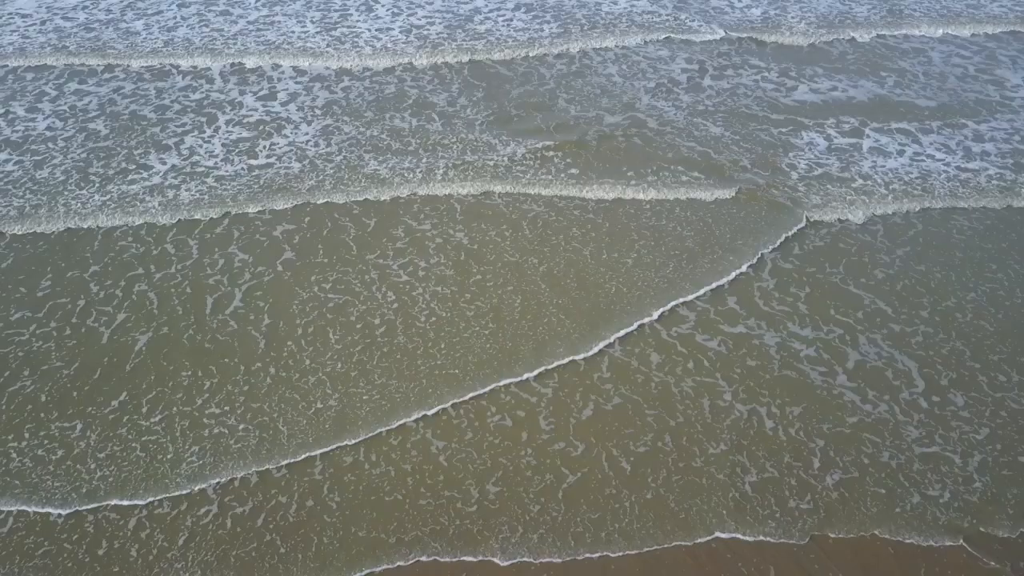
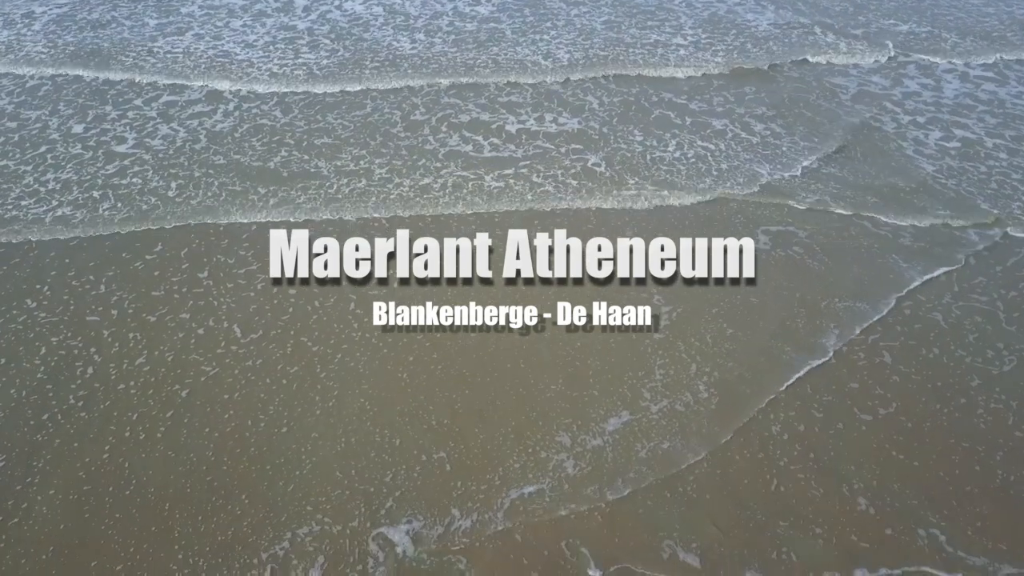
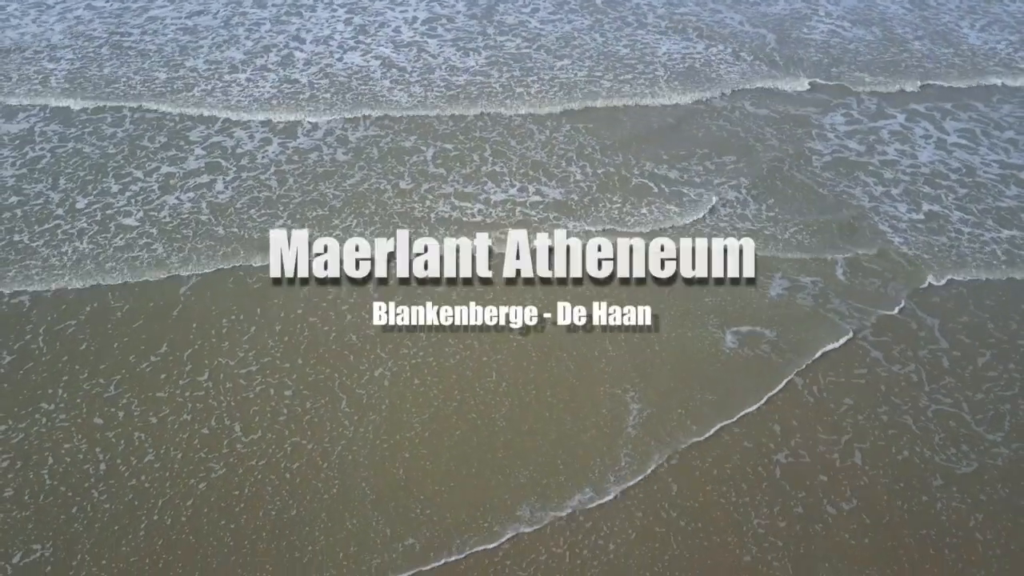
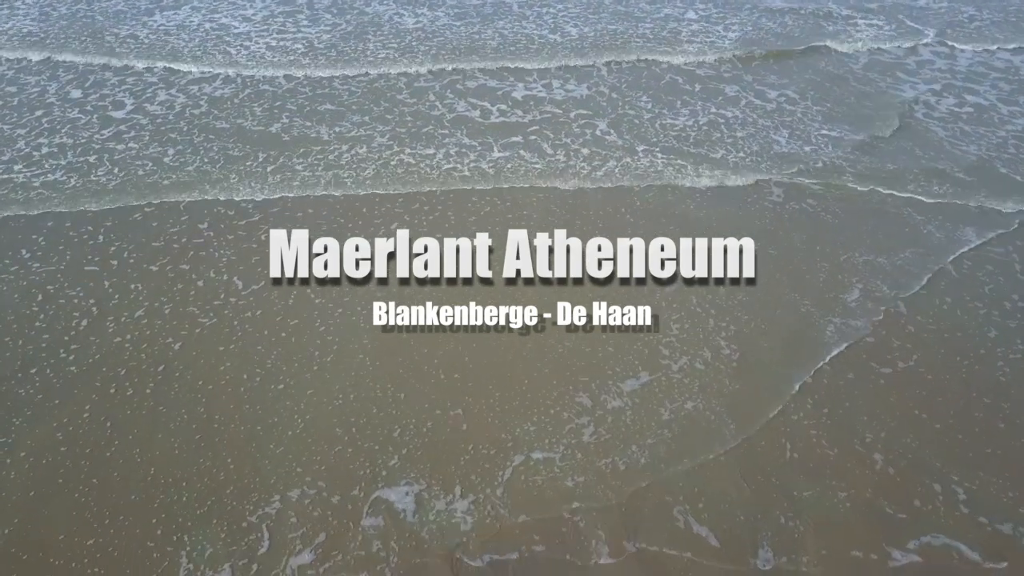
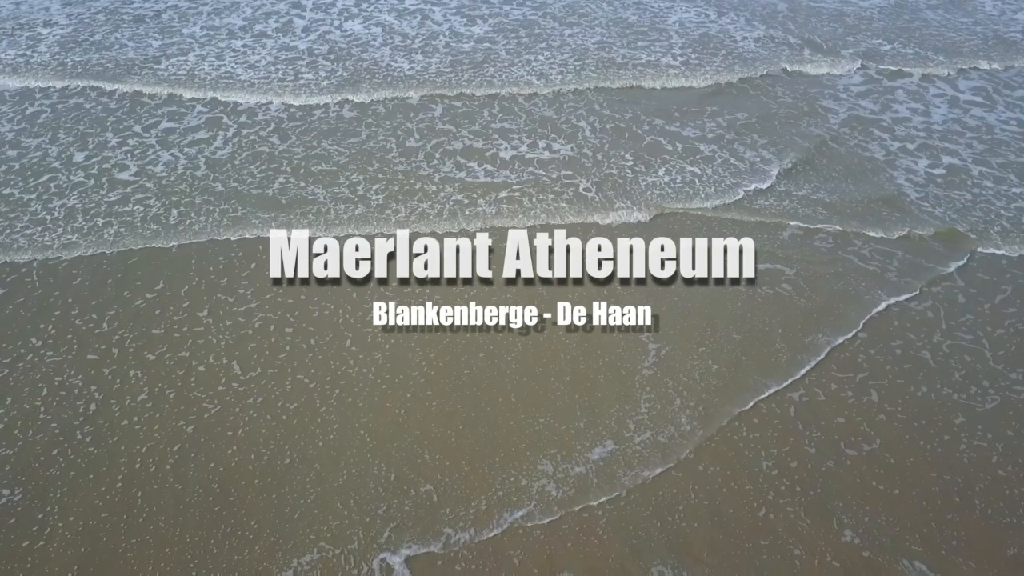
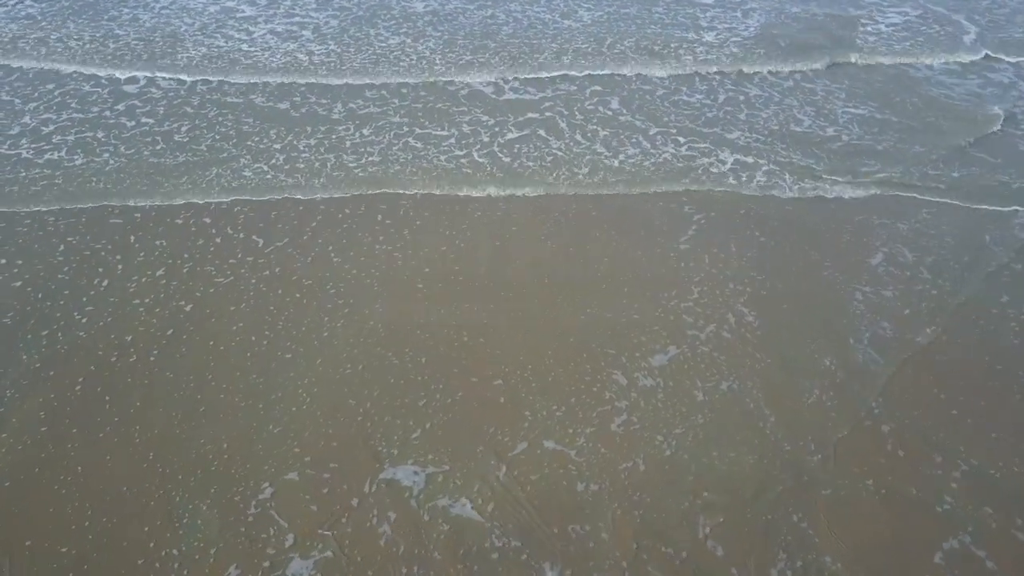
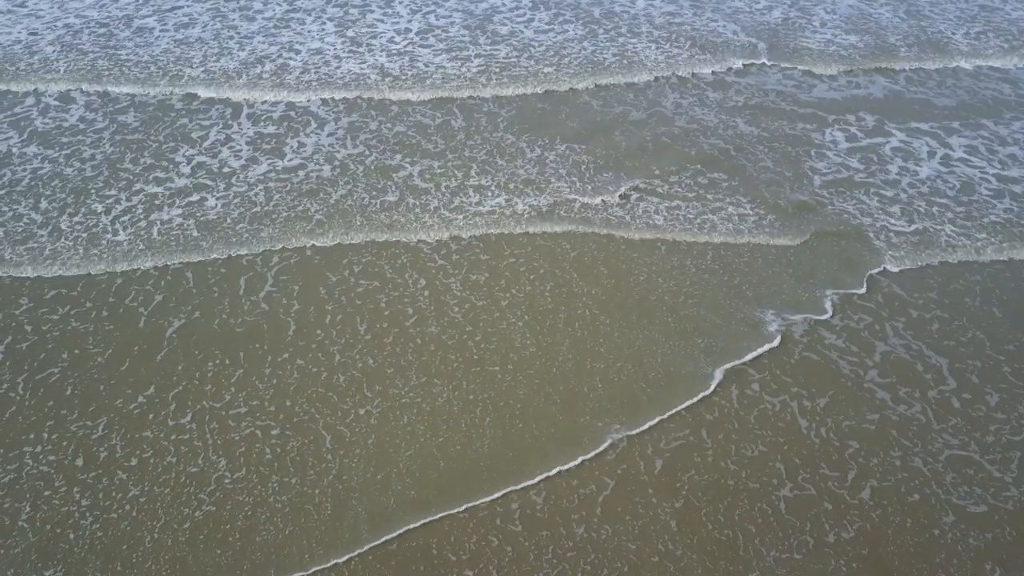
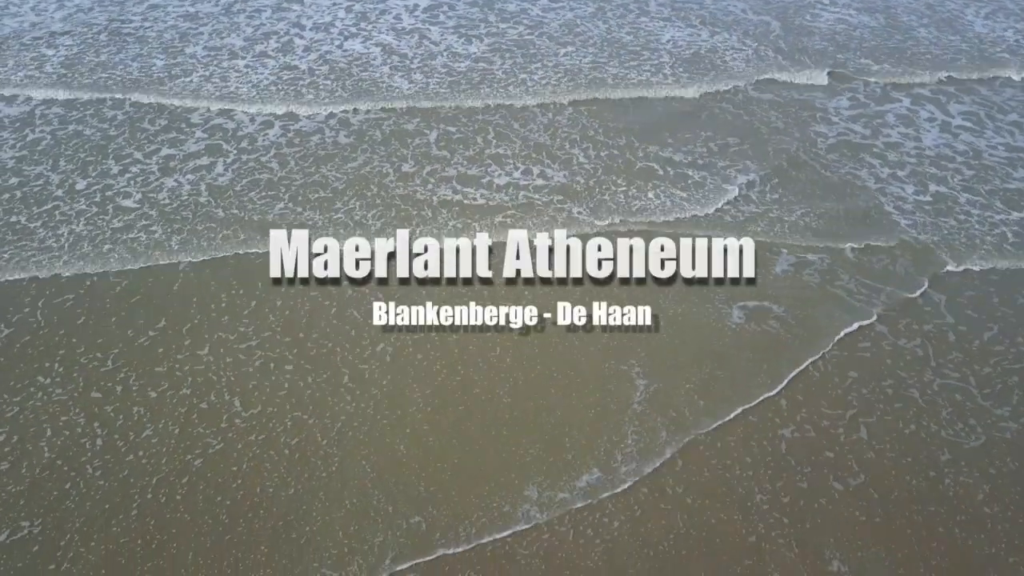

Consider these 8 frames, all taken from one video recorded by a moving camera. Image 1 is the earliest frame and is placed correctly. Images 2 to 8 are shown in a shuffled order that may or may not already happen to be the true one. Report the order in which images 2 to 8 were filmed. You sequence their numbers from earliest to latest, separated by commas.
7, 3, 8, 5, 2, 4, 6
